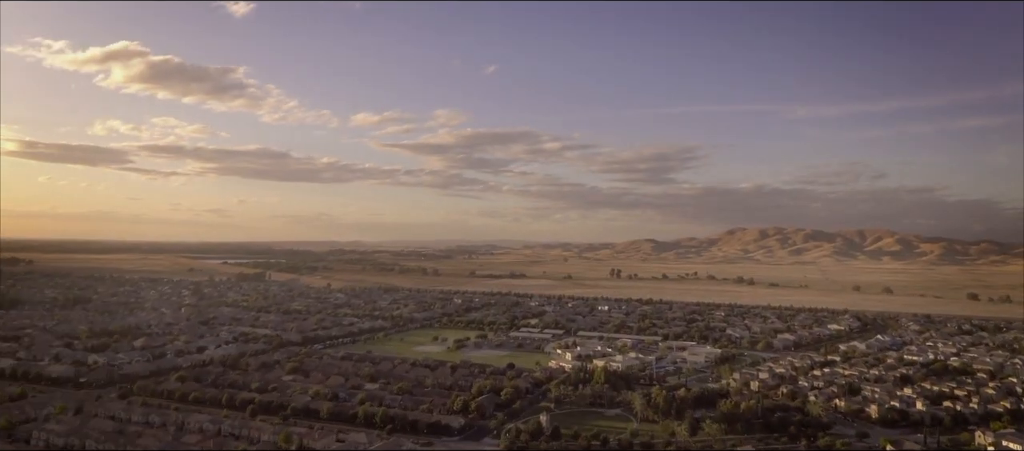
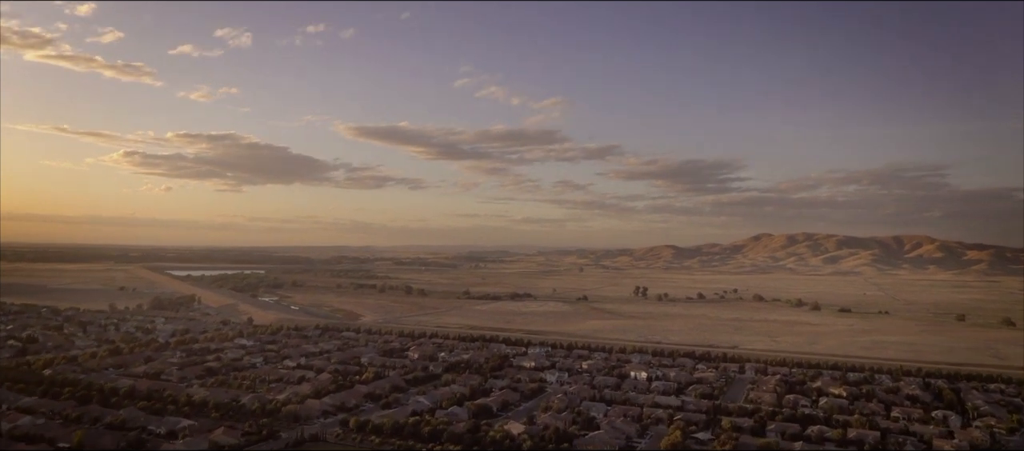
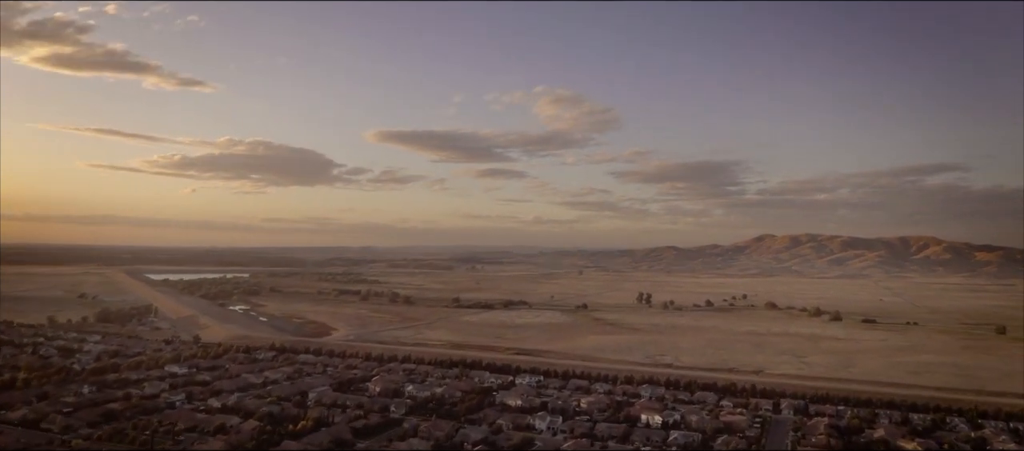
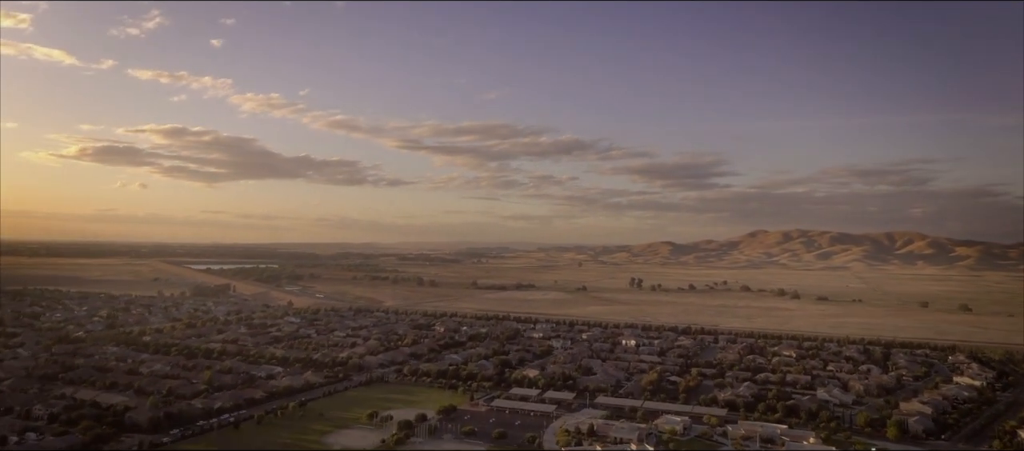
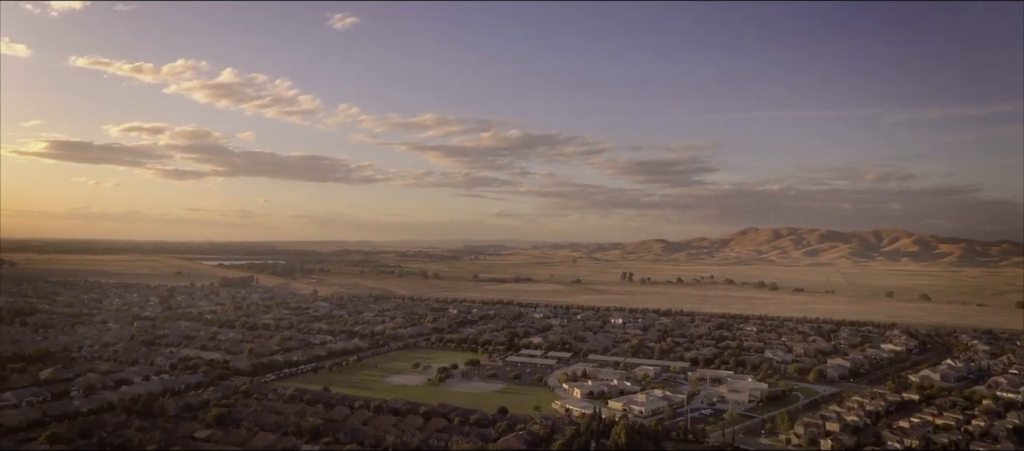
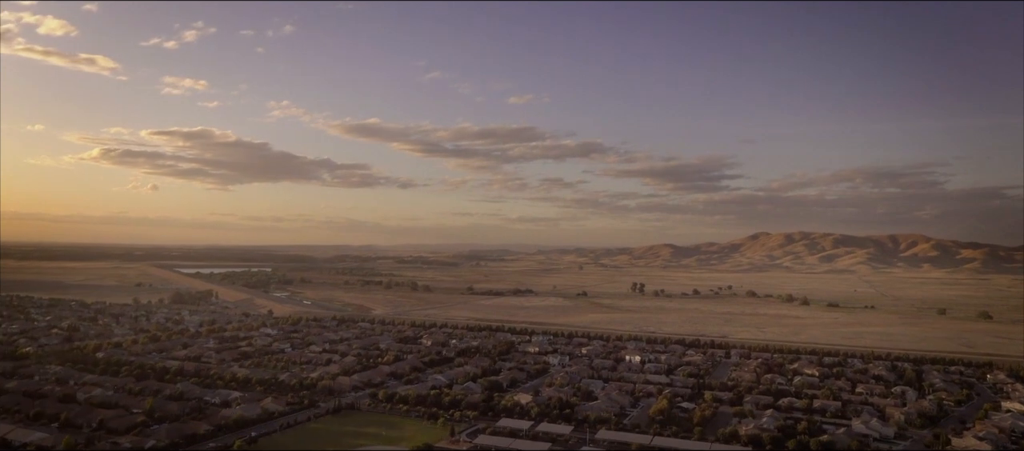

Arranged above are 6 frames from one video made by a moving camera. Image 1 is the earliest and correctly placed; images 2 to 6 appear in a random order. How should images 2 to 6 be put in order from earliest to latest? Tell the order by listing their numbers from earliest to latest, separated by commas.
5, 4, 6, 2, 3
